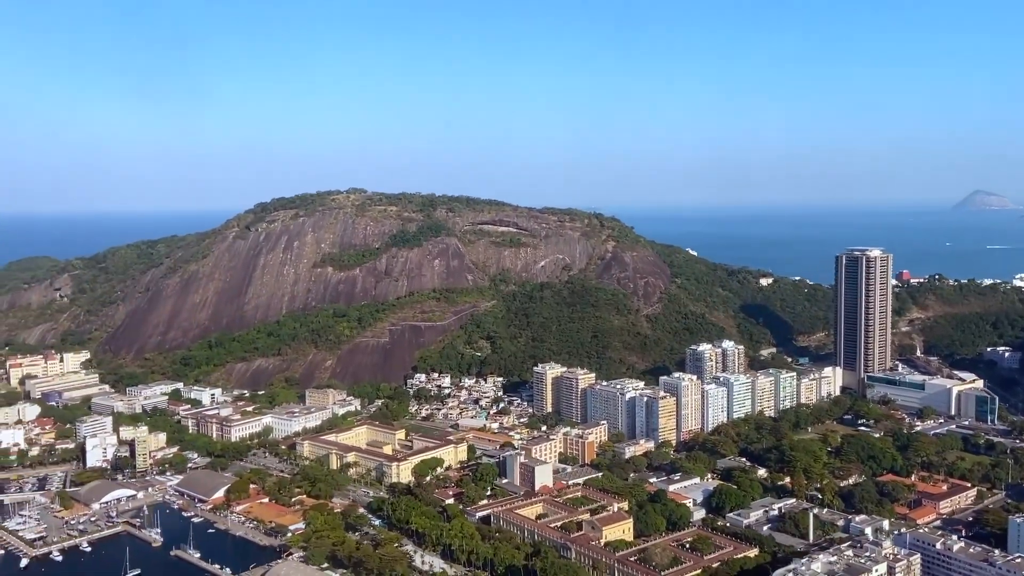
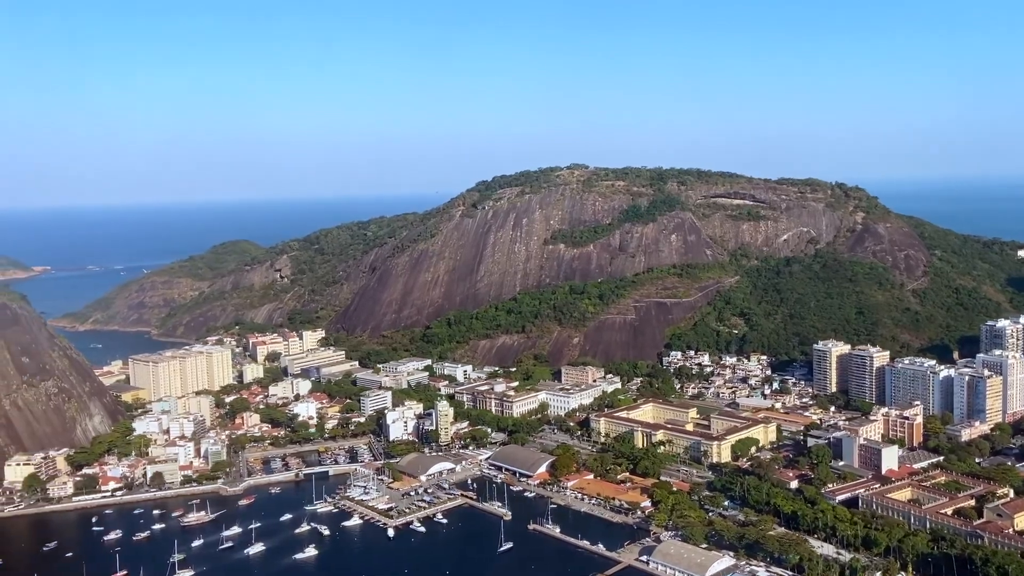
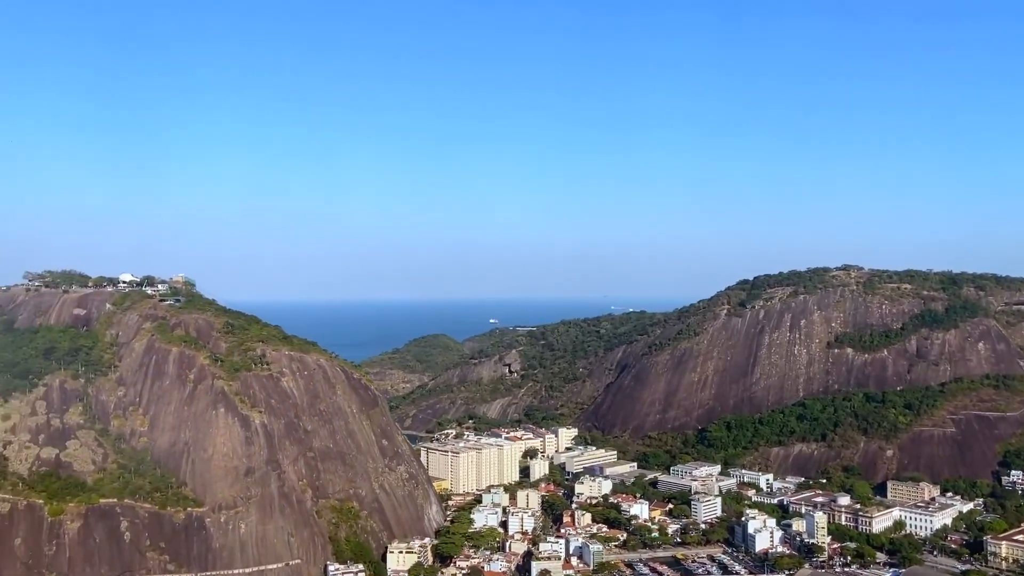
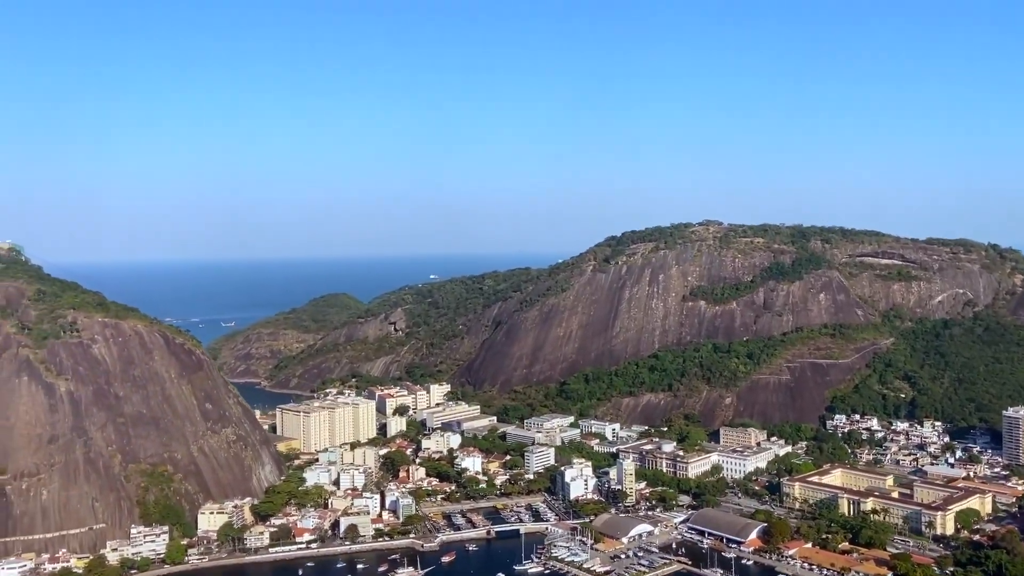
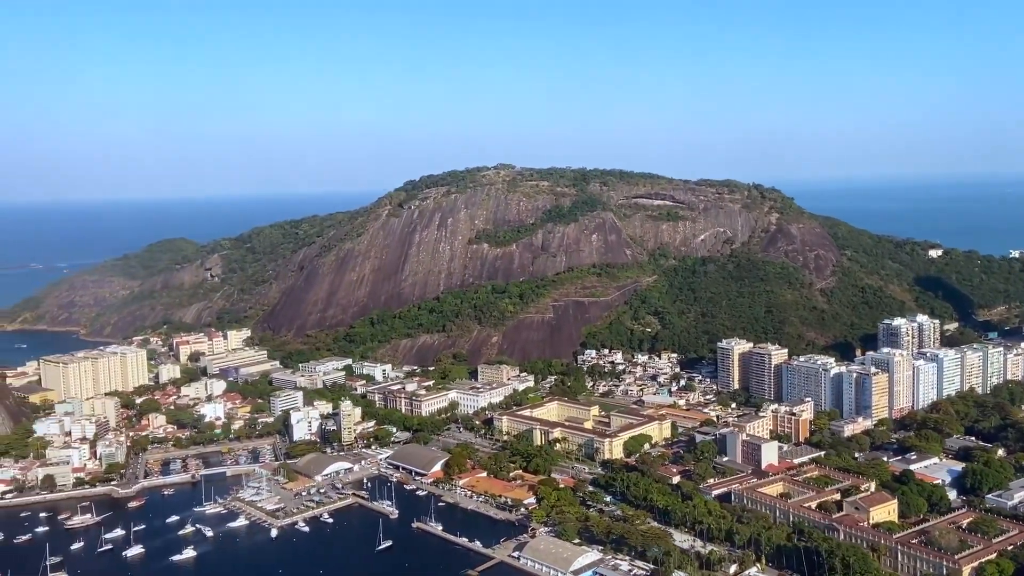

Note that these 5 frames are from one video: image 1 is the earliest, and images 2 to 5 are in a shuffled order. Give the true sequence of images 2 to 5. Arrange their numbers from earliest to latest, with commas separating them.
5, 2, 4, 3
